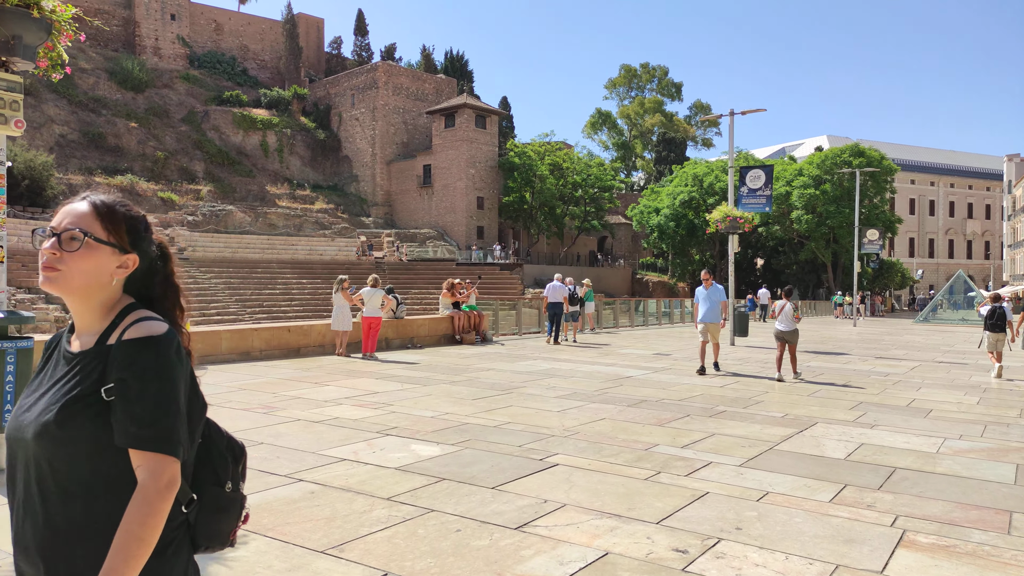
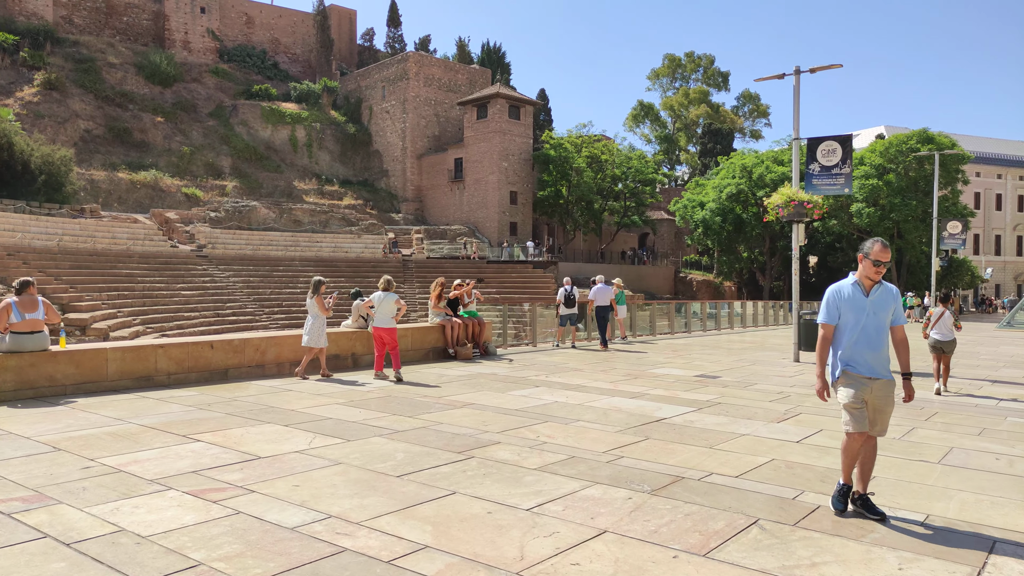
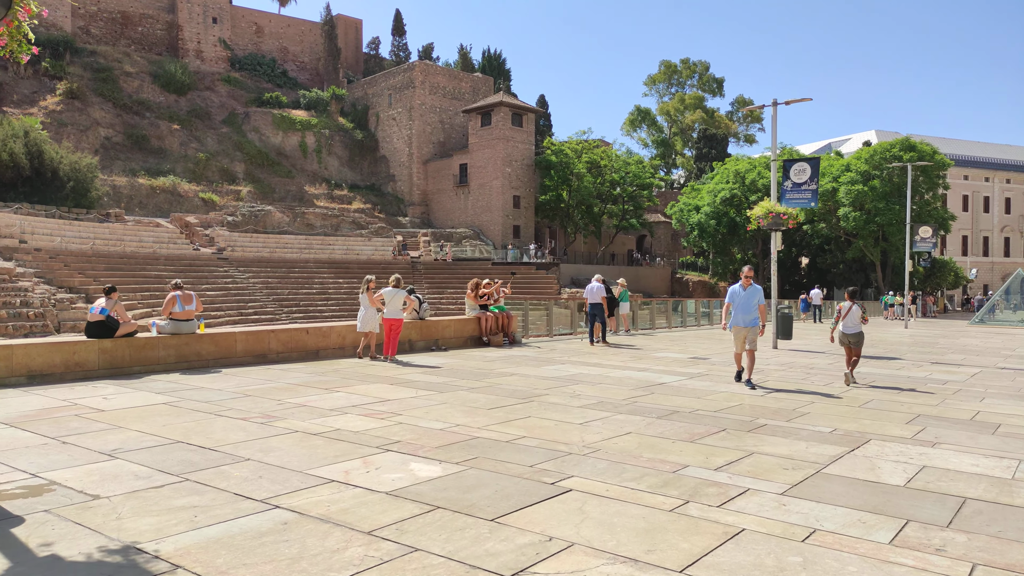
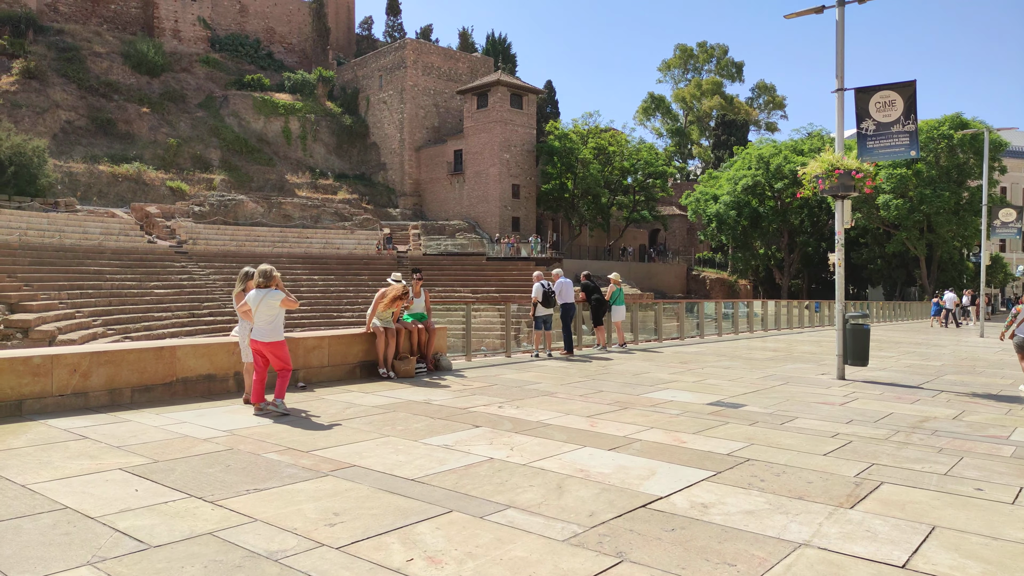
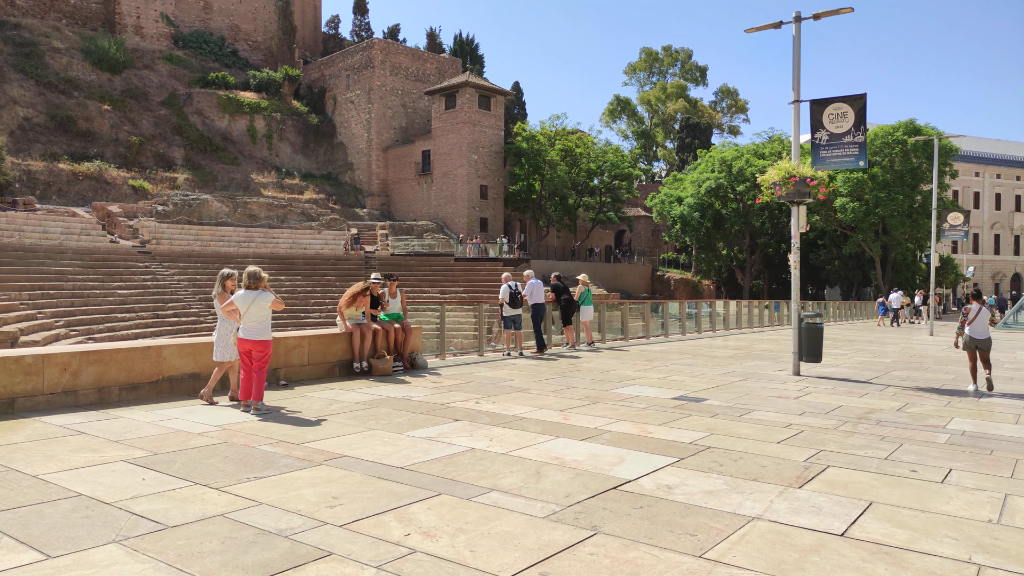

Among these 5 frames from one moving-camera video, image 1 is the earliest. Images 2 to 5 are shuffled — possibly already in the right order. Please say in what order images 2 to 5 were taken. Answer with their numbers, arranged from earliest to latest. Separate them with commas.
3, 2, 5, 4
